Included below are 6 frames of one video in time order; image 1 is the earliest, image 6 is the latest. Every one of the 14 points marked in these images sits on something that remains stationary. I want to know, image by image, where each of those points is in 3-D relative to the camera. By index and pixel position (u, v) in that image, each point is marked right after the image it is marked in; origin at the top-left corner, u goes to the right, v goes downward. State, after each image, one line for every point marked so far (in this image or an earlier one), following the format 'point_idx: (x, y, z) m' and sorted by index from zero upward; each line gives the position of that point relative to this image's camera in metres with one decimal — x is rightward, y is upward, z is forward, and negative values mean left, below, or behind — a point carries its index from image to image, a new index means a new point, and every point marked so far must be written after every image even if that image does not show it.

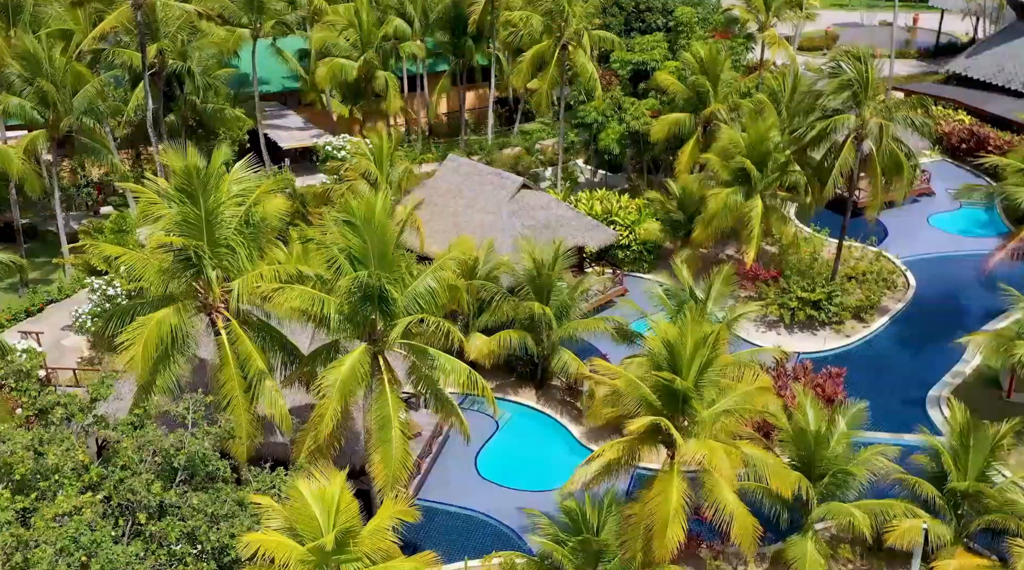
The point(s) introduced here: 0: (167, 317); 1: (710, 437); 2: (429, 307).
0: (-7.1, -0.7, +19.0) m
1: (+4.2, -3.3, +19.6) m
2: (-1.7, -0.5, +18.9) m
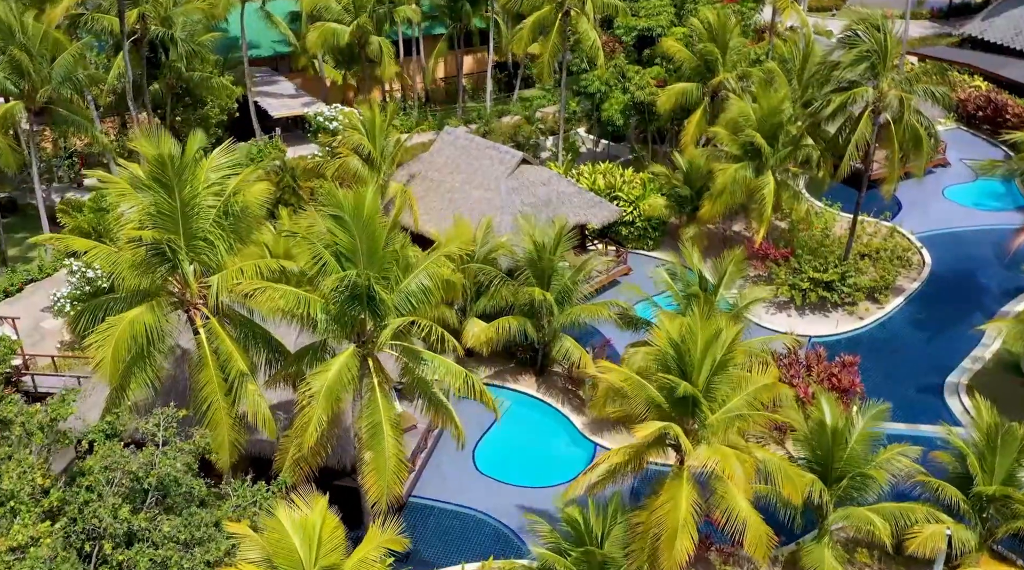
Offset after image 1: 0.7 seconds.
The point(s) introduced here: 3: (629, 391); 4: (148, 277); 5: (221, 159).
0: (-7.1, -0.6, +17.7) m
1: (+4.2, -3.1, +18.3) m
2: (-1.7, -0.4, +17.5) m
3: (+2.4, -2.2, +18.9) m
4: (-7.1, +0.2, +18.0) m
5: (-6.1, +2.6, +19.4) m
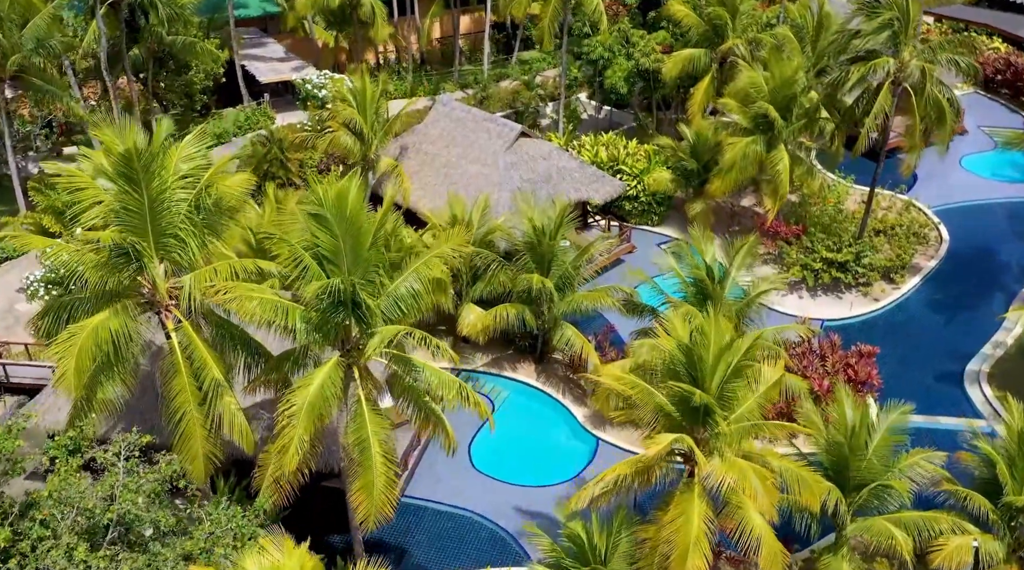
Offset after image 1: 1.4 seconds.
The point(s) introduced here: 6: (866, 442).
0: (-7.1, -0.6, +16.2) m
1: (+4.1, -3.1, +17.0) m
2: (-1.7, -0.4, +16.1) m
3: (+2.4, -2.2, +17.5) m
4: (-7.1, +0.1, +16.6) m
5: (-6.1, +2.6, +17.8) m
6: (+7.1, -3.1, +18.8) m
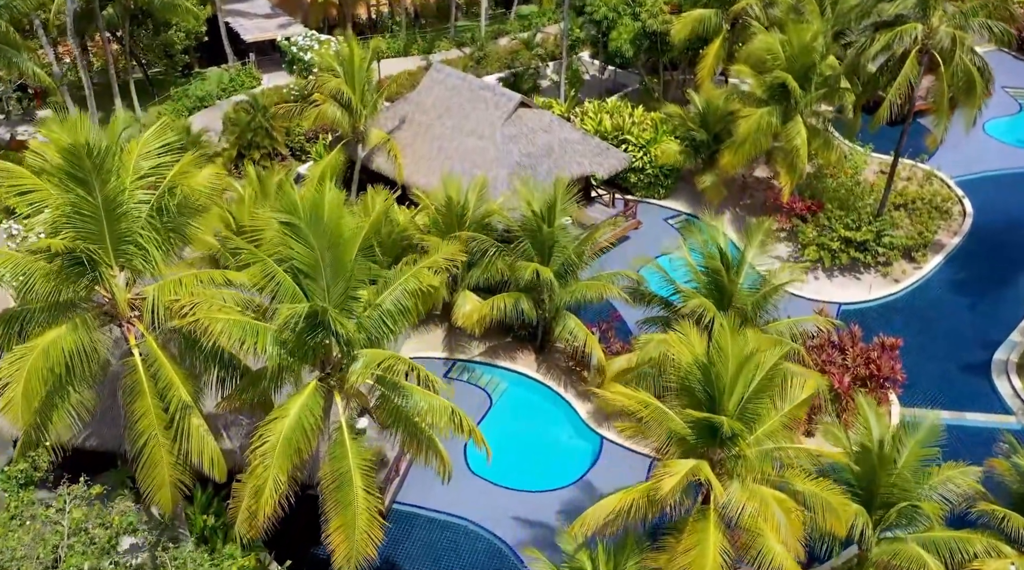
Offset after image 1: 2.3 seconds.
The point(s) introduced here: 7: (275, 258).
0: (-7.2, -0.9, +14.6) m
1: (+4.1, -3.3, +15.6) m
2: (-1.8, -0.7, +14.4) m
3: (+2.3, -2.3, +16.0) m
4: (-7.1, -0.1, +14.9) m
5: (-6.2, +2.5, +16.0) m
6: (+7.1, -3.2, +17.3) m
7: (-3.6, +0.4, +14.2) m
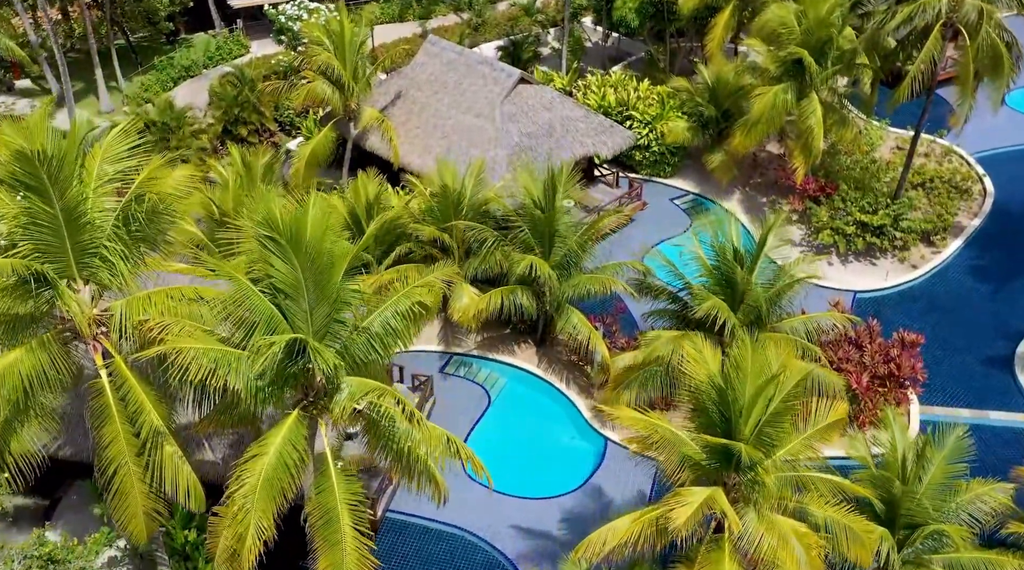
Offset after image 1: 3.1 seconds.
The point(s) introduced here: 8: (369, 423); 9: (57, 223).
0: (-7.2, -1.1, +13.4) m
1: (+4.1, -3.5, +14.5) m
2: (-1.8, -0.9, +13.2) m
3: (+2.3, -2.5, +14.8) m
4: (-7.2, -0.3, +13.6) m
5: (-6.2, +2.3, +14.6) m
6: (+7.1, -3.3, +16.2) m
7: (-3.6, +0.1, +12.9) m
8: (-2.1, -2.0, +13.6) m
9: (-6.5, +0.9, +13.3) m
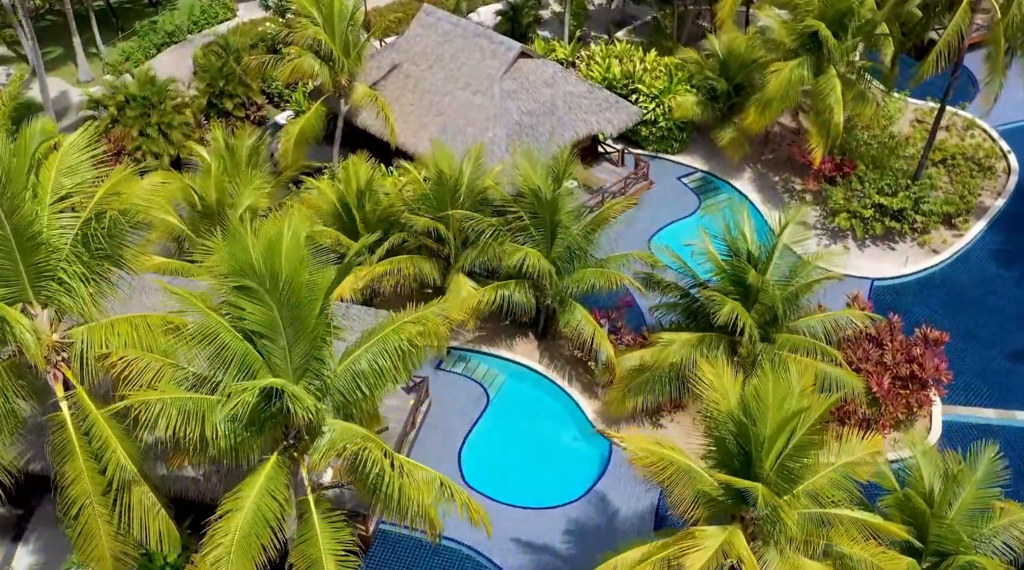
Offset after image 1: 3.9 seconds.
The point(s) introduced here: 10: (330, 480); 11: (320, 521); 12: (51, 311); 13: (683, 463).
0: (-7.2, -1.5, +12.2) m
1: (+4.1, -3.8, +13.4) m
2: (-1.8, -1.3, +12.0) m
3: (+2.3, -2.7, +13.7) m
4: (-7.1, -0.7, +12.4) m
5: (-6.2, +2.0, +13.2) m
6: (+7.1, -3.5, +15.1) m
7: (-3.6, -0.2, +11.6) m
8: (-2.1, -2.3, +12.5) m
9: (-6.5, +0.5, +11.9) m
10: (-2.9, -3.2, +15.3) m
11: (-2.5, -3.0, +12.1) m
12: (-6.3, -0.4, +12.7) m
13: (+2.5, -2.6, +13.6) m
